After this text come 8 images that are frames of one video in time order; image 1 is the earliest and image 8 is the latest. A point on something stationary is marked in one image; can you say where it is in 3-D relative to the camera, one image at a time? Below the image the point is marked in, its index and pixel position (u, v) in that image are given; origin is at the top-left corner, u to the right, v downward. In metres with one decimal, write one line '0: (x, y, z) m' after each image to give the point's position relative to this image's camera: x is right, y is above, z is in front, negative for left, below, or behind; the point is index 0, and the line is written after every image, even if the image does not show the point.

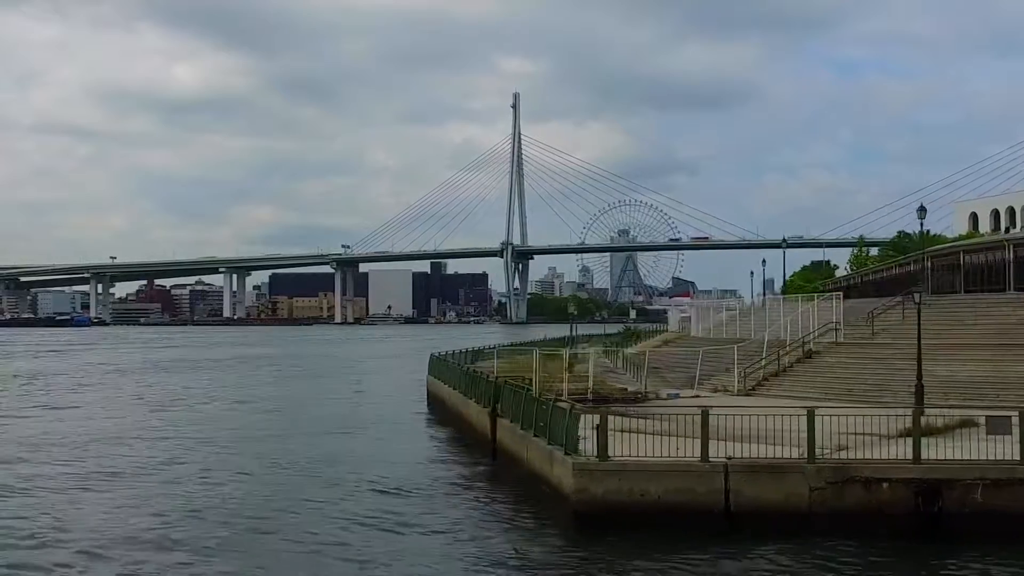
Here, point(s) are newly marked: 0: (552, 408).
0: (+0.4, -1.3, +10.9) m
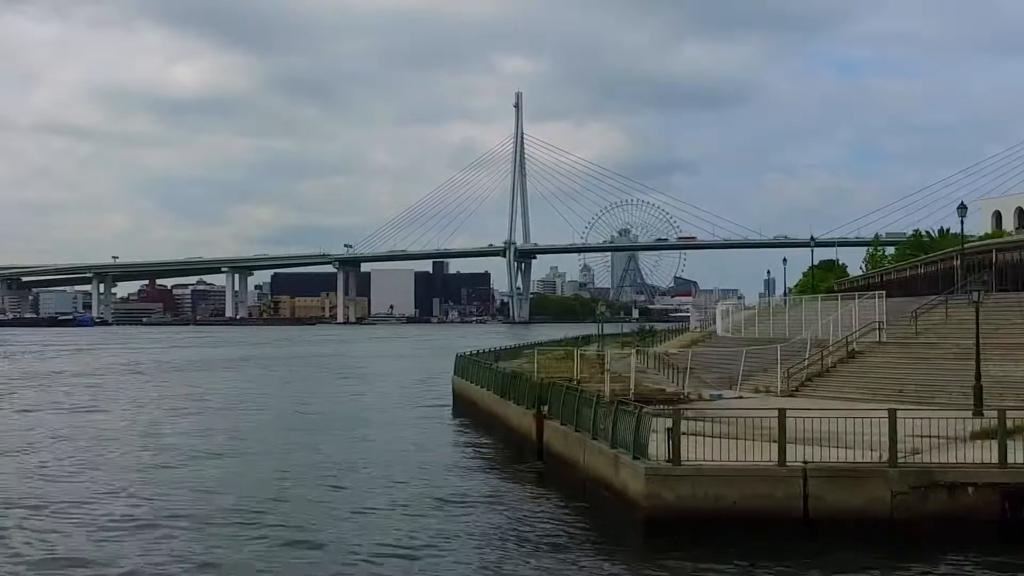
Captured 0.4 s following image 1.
0: (+1.1, -1.3, +10.6) m
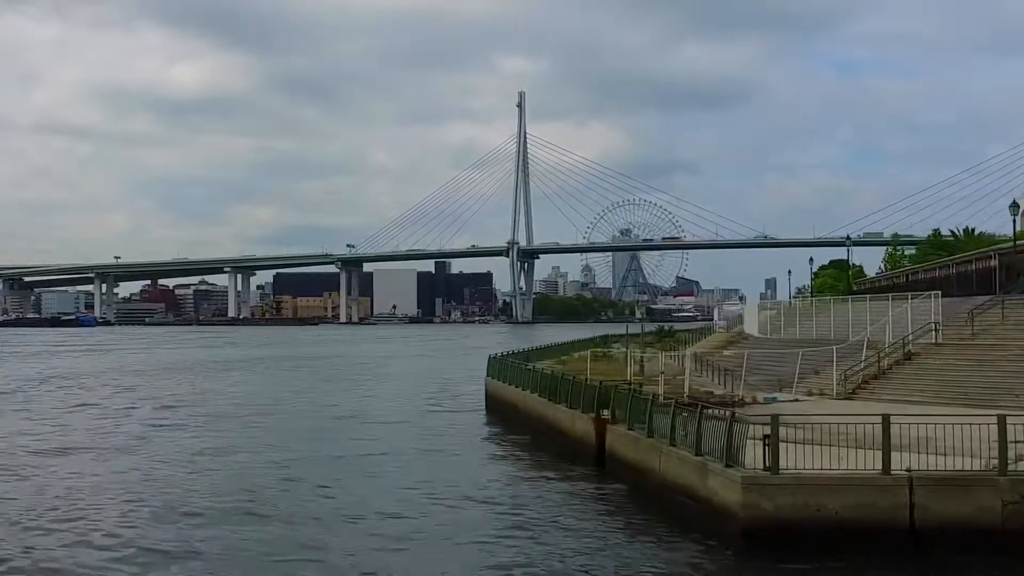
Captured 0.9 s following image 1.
0: (+1.8, -1.3, +10.2) m
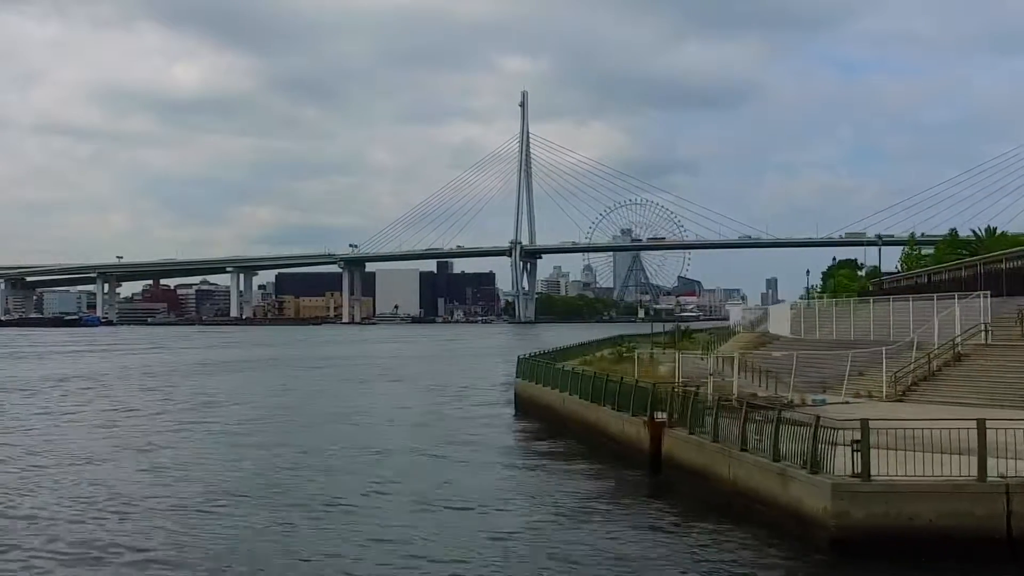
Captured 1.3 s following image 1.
0: (+2.5, -1.3, +9.9) m
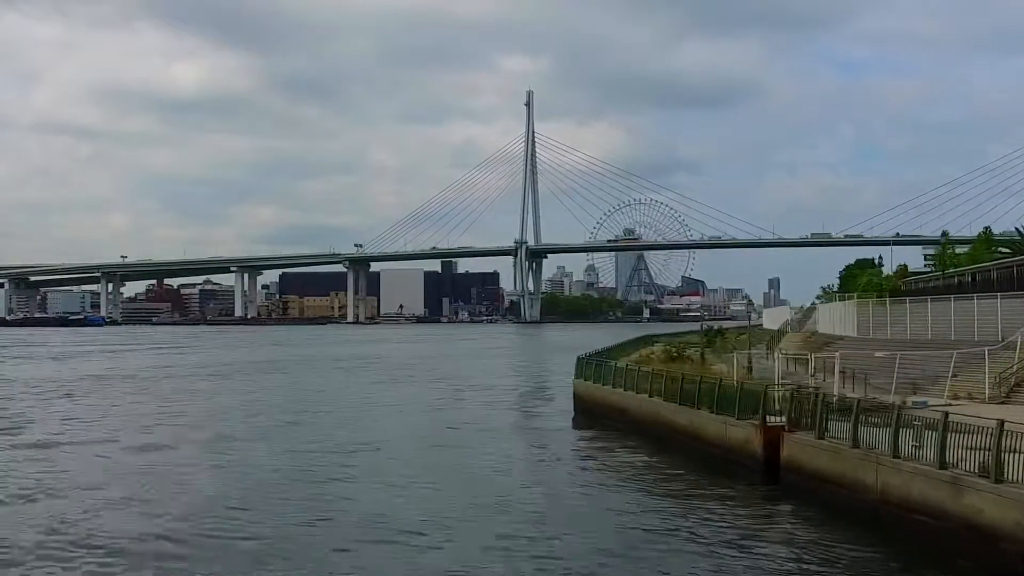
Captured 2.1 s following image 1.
0: (+3.8, -1.3, +9.3) m
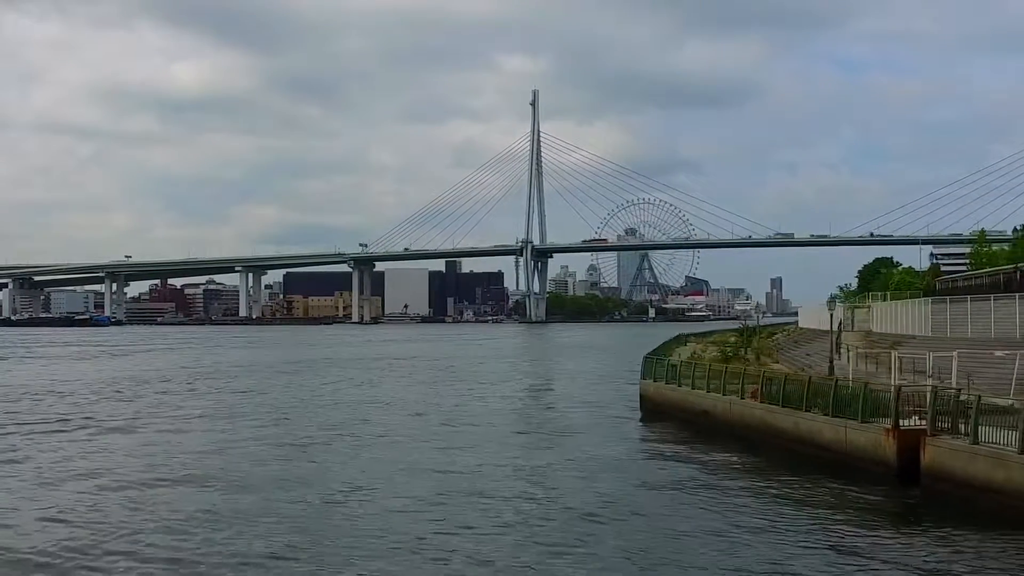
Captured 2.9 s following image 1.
0: (+5.2, -1.2, +8.6) m
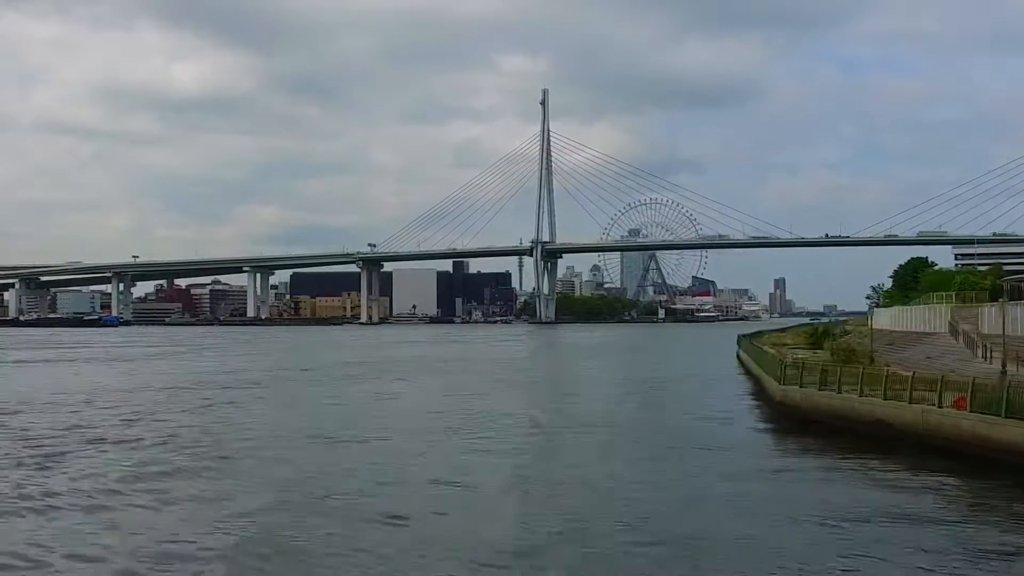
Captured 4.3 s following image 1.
0: (+8.0, -1.2, +7.3) m
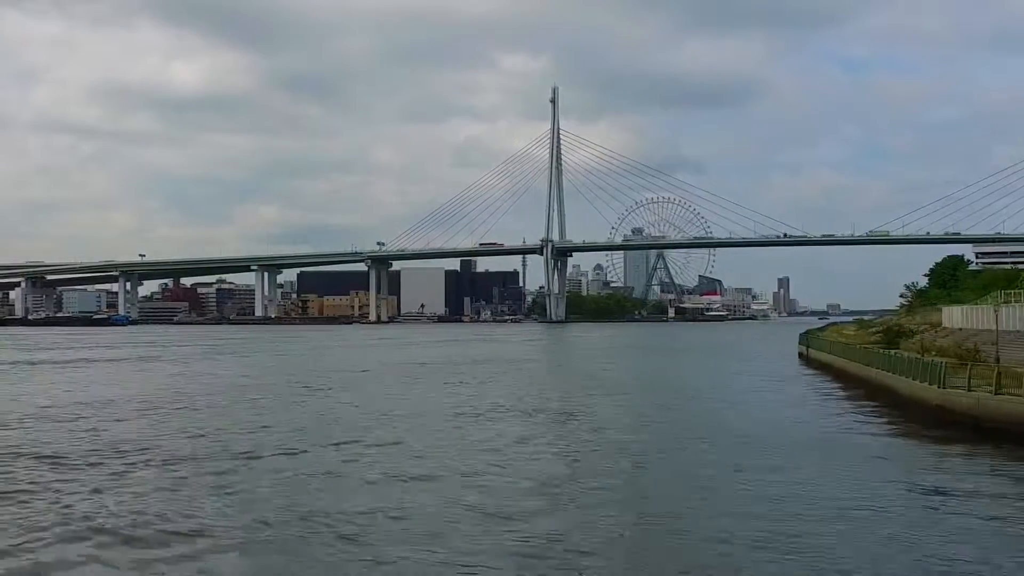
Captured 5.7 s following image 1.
0: (+10.6, -1.1, +5.8) m
